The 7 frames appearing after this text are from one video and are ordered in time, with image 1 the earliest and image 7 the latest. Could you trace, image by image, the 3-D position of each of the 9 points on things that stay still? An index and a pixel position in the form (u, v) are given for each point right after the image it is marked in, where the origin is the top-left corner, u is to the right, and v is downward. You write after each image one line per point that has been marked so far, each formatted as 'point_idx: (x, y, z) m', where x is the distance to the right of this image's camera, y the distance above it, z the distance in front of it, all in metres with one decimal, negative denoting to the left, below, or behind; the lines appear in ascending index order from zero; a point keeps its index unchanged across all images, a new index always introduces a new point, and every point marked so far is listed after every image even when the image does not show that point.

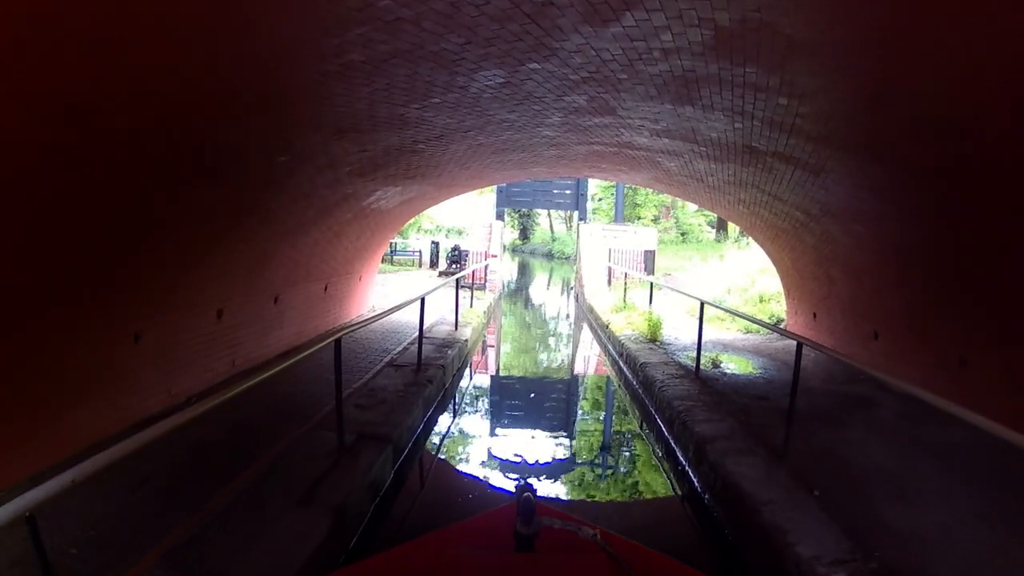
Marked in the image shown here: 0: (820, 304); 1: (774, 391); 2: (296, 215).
0: (+3.5, -0.2, +8.1) m
1: (+2.3, -0.9, +6.2) m
2: (-1.9, +0.7, +6.4) m
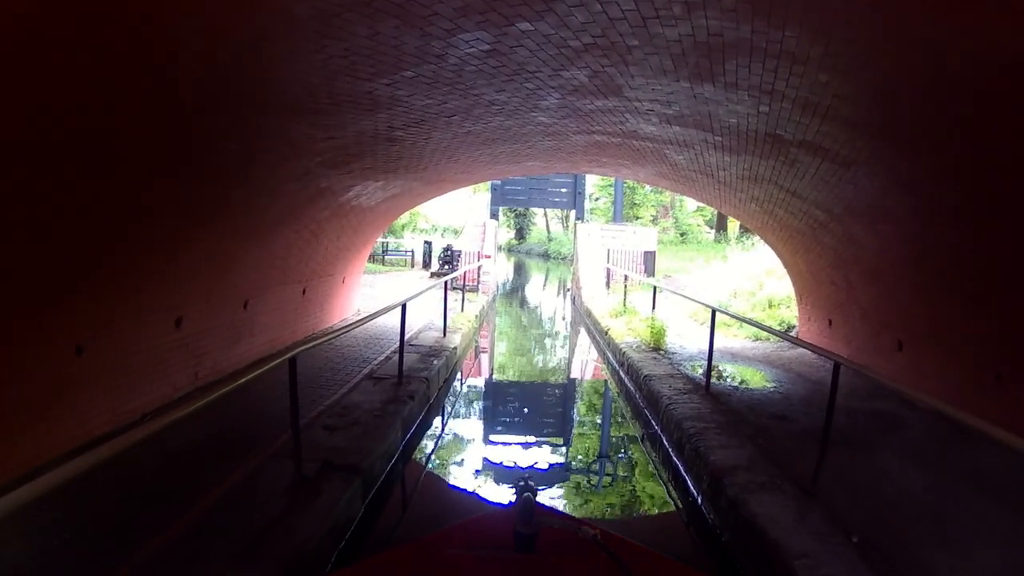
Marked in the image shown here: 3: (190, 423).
0: (+3.5, -0.2, +7.5) m
1: (+2.2, -1.0, +5.6) m
2: (-2.0, +0.7, +5.8) m
3: (-2.3, -0.9, +5.1) m
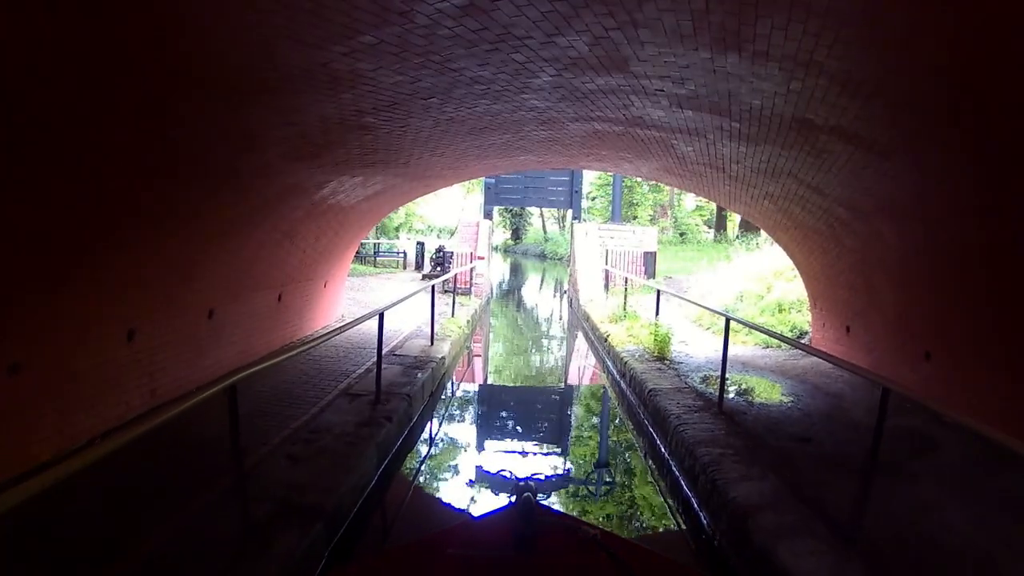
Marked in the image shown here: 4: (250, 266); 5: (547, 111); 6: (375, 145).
0: (+3.4, -0.3, +6.9) m
1: (+2.2, -1.0, +5.0) m
2: (-2.1, +0.6, +5.2) m
3: (-2.4, -1.0, +4.5) m
4: (-2.3, +0.2, +6.2) m
5: (+0.2, +1.3, +4.9) m
6: (-1.1, +1.1, +5.5) m
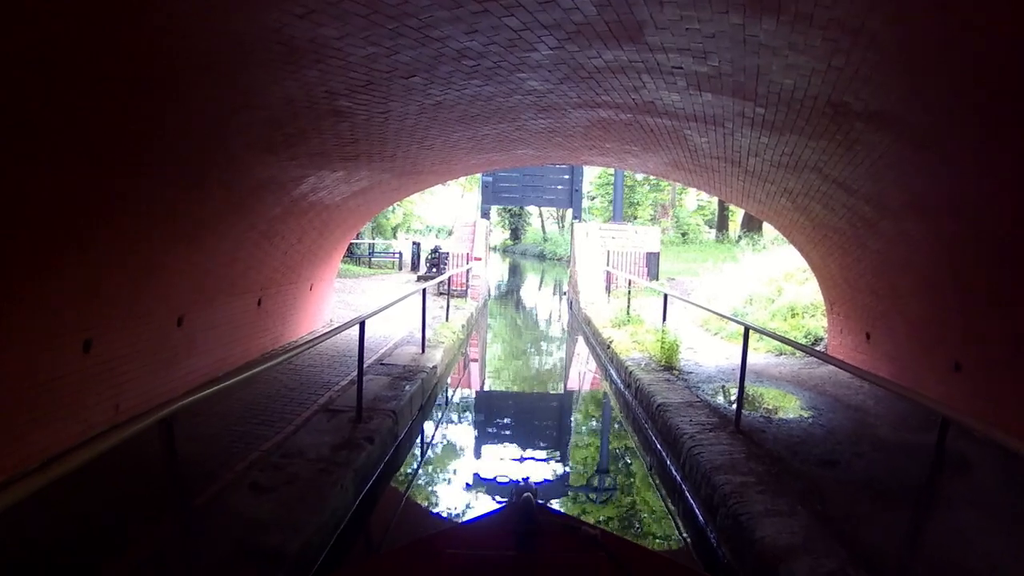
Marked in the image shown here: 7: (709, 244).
0: (+3.4, -0.3, +6.4) m
1: (+2.1, -1.1, +4.5) m
2: (-2.1, +0.6, +4.7) m
3: (-2.4, -1.0, +4.1) m
4: (-2.3, +0.2, +5.7) m
5: (+0.2, +1.2, +4.5) m
6: (-1.1, +1.1, +5.0) m
7: (+5.6, +1.2, +19.7) m
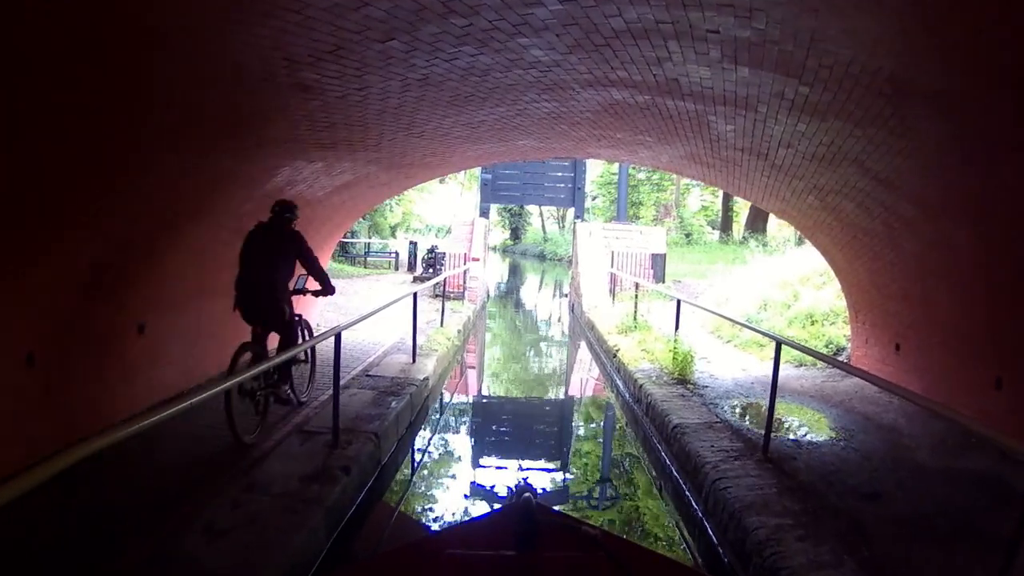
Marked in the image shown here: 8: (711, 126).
0: (+3.3, -0.4, +5.9) m
1: (+2.1, -1.1, +4.0) m
2: (-2.1, +0.5, +4.2) m
3: (-2.4, -1.1, +3.5) m
4: (-2.3, +0.1, +5.1) m
5: (+0.2, +1.2, +3.9) m
6: (-1.1, +1.1, +4.4) m
7: (+5.5, +1.2, +19.1) m
8: (+1.3, +1.1, +4.7) m
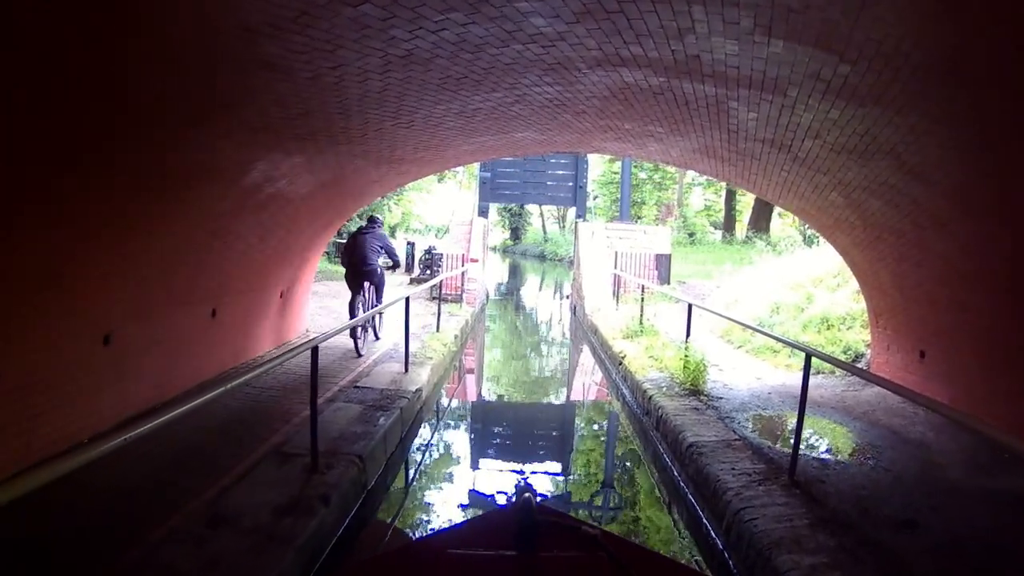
0: (+3.3, -0.4, +5.5) m
1: (+2.1, -1.1, +3.6) m
2: (-2.1, +0.5, +3.8) m
3: (-2.4, -1.1, +3.1) m
4: (-2.3, +0.1, +4.8) m
5: (+0.2, +1.2, +3.5) m
6: (-1.1, +1.0, +4.0) m
7: (+5.5, +1.1, +18.7) m
8: (+1.3, +1.0, +4.4) m
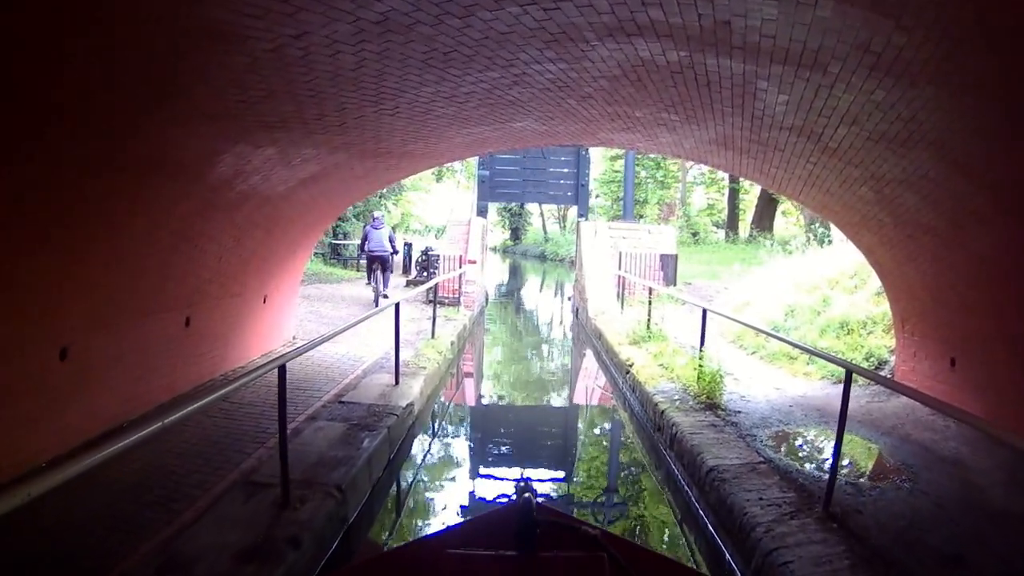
0: (+3.3, -0.4, +5.1) m
1: (+2.1, -1.2, +3.2) m
2: (-2.1, +0.5, +3.4) m
3: (-2.4, -1.1, +2.7) m
4: (-2.3, +0.1, +4.3) m
5: (+0.2, +1.1, +3.1) m
6: (-1.1, +1.0, +3.6) m
7: (+5.5, +1.1, +18.3) m
8: (+1.3, +1.0, +3.9) m
